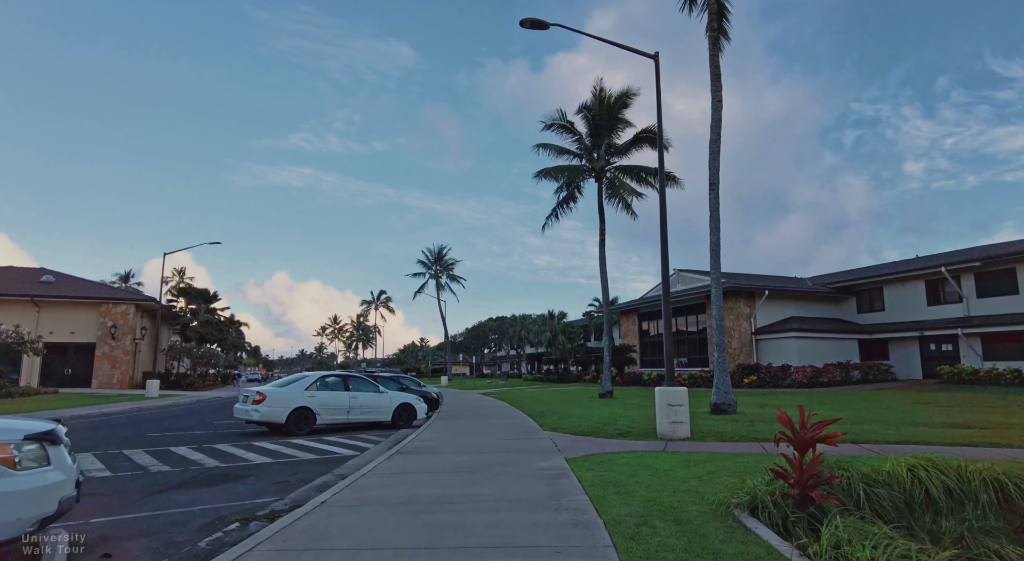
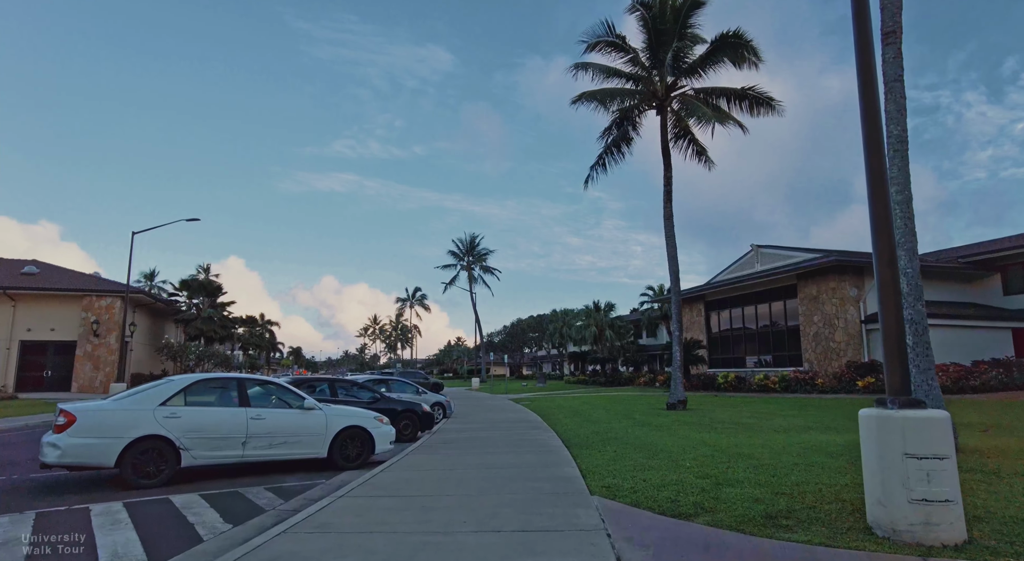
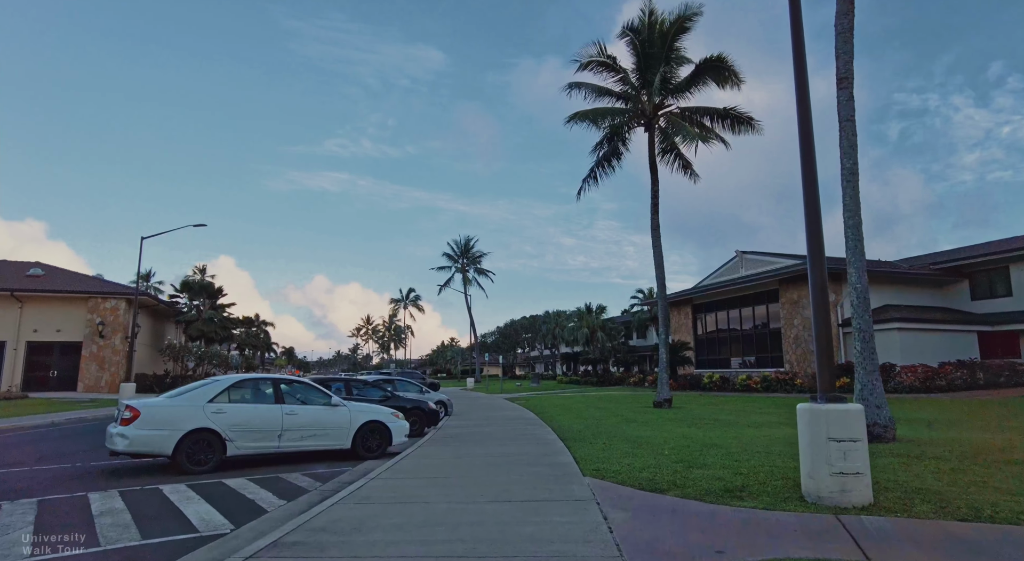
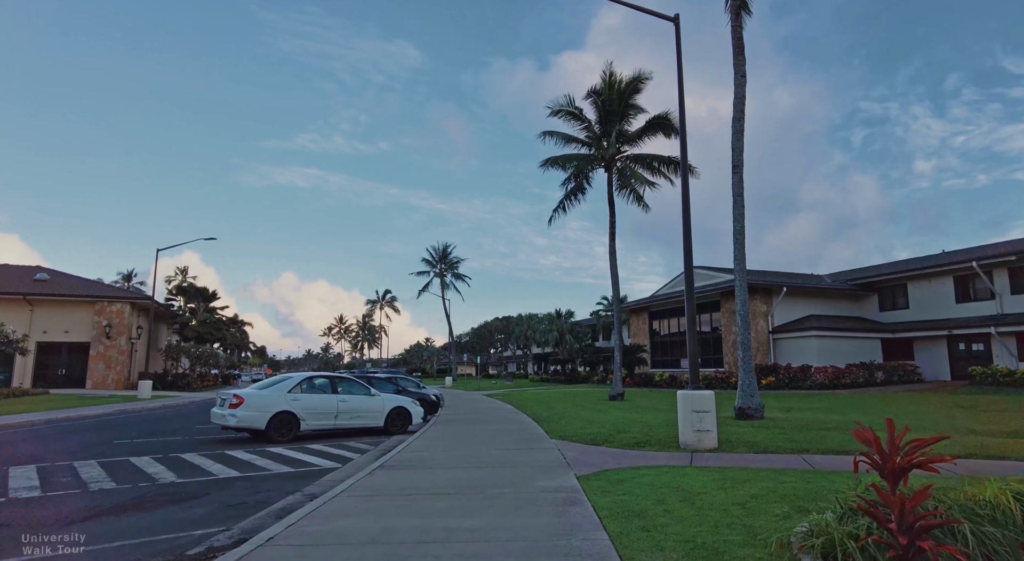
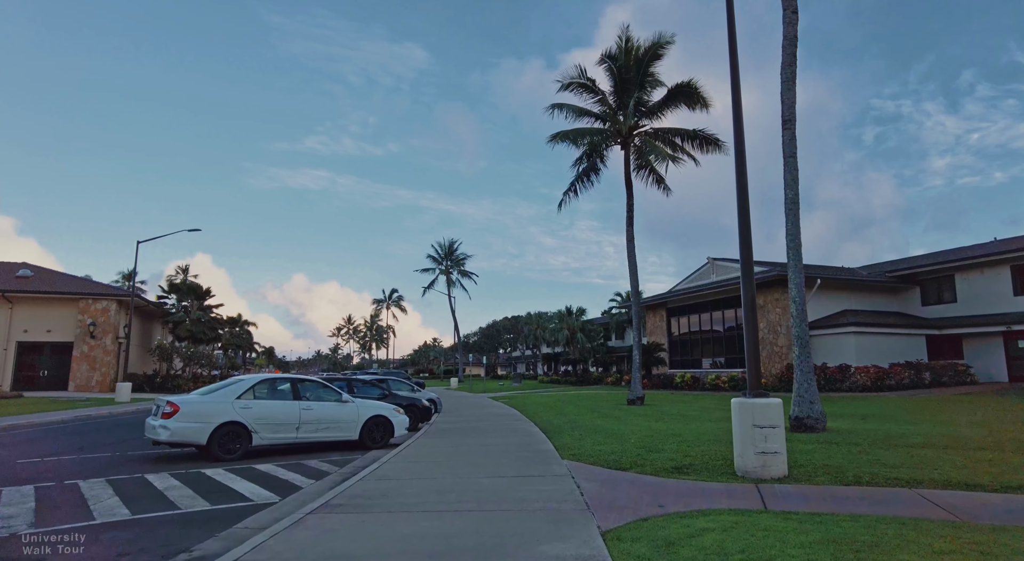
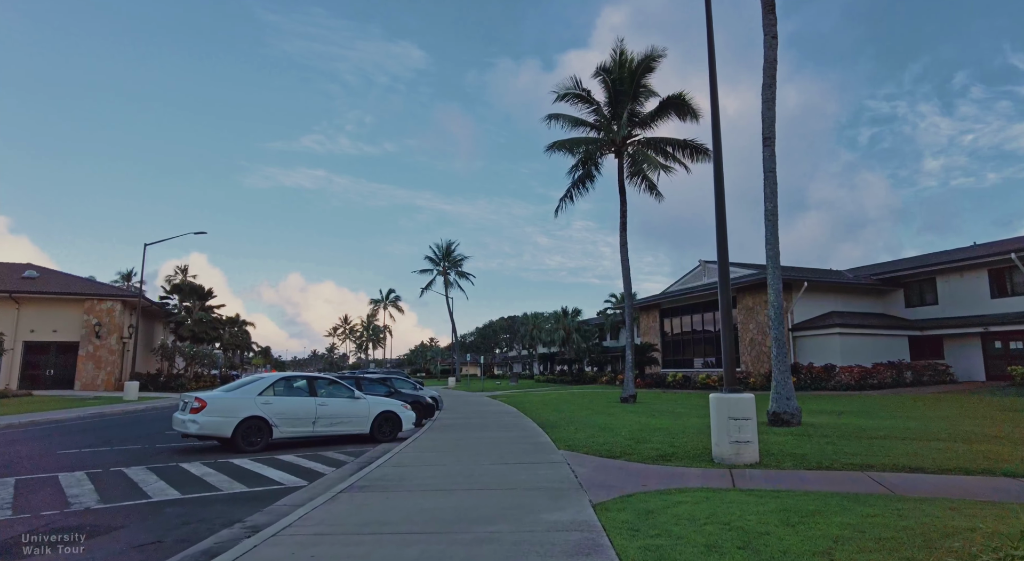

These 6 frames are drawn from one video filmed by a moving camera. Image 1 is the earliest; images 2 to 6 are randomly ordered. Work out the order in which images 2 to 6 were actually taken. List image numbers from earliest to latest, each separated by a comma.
4, 6, 5, 3, 2
